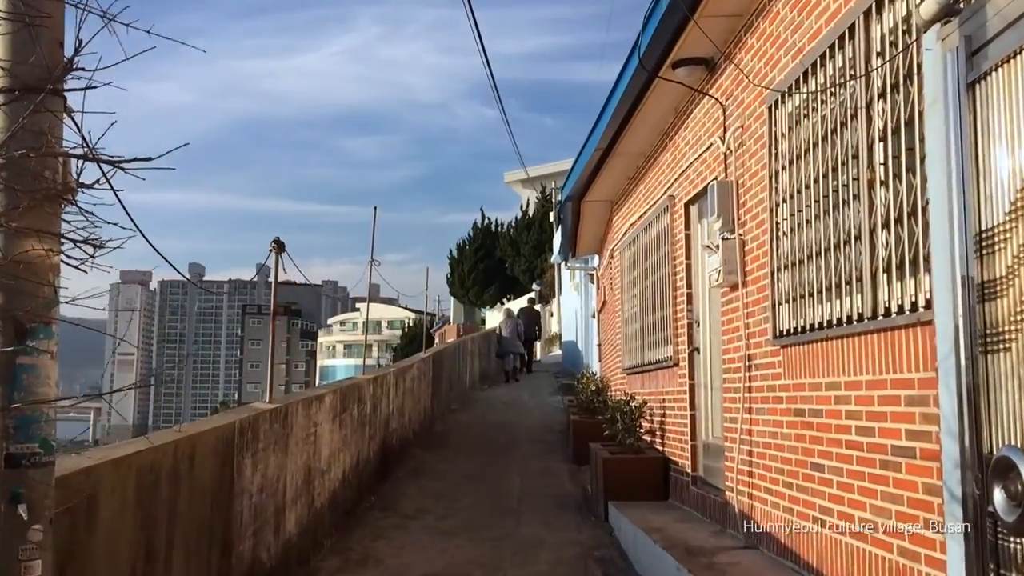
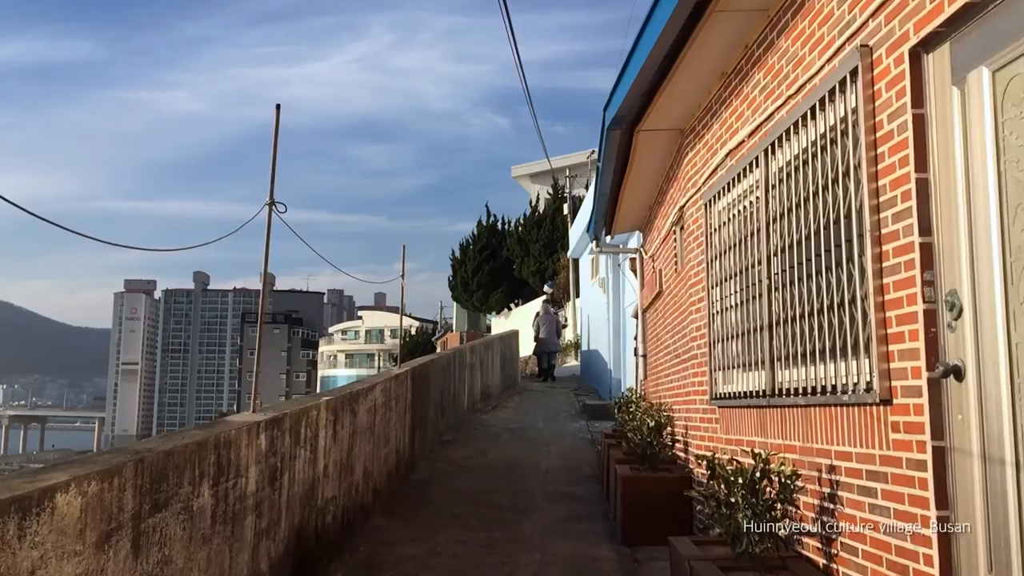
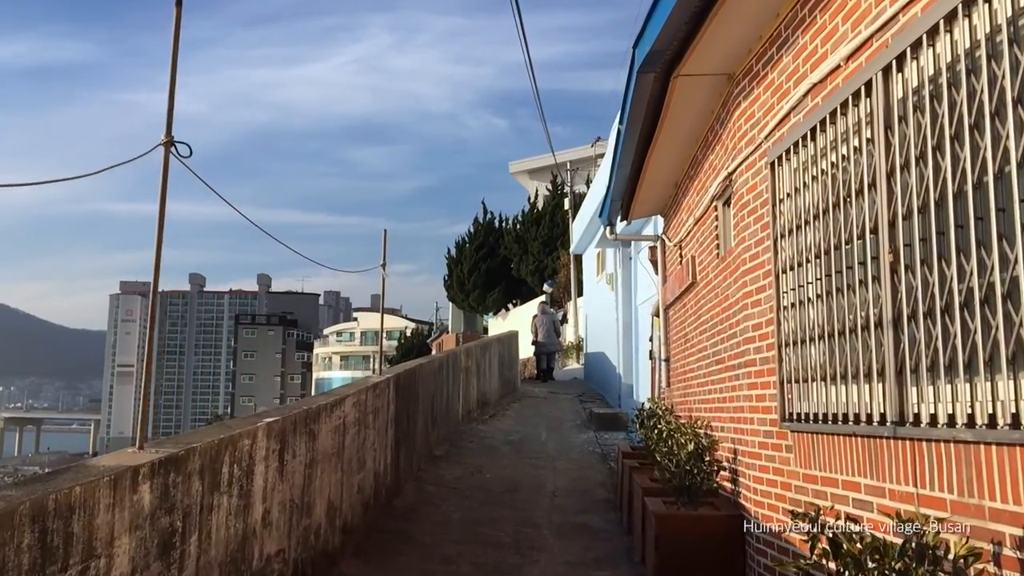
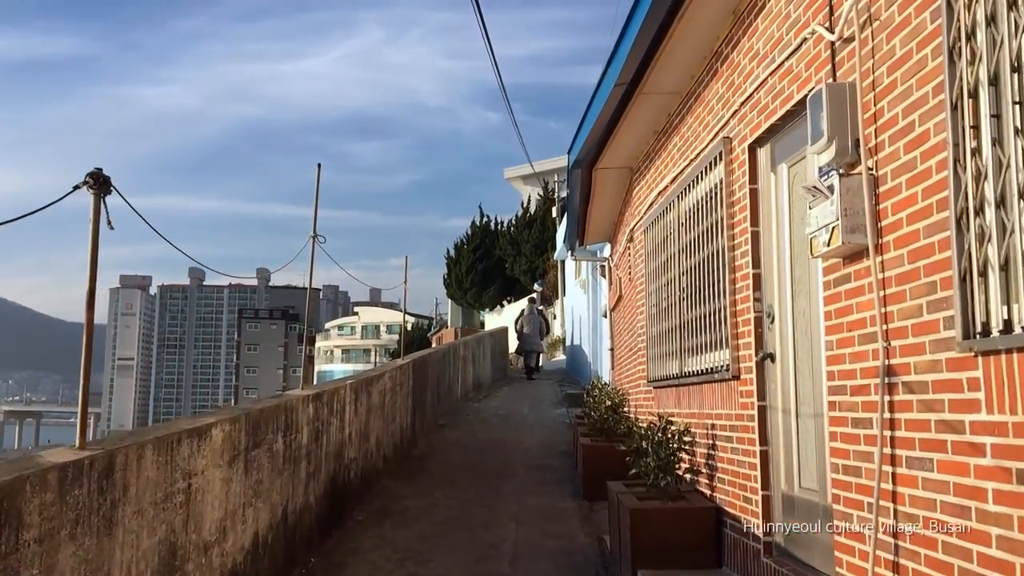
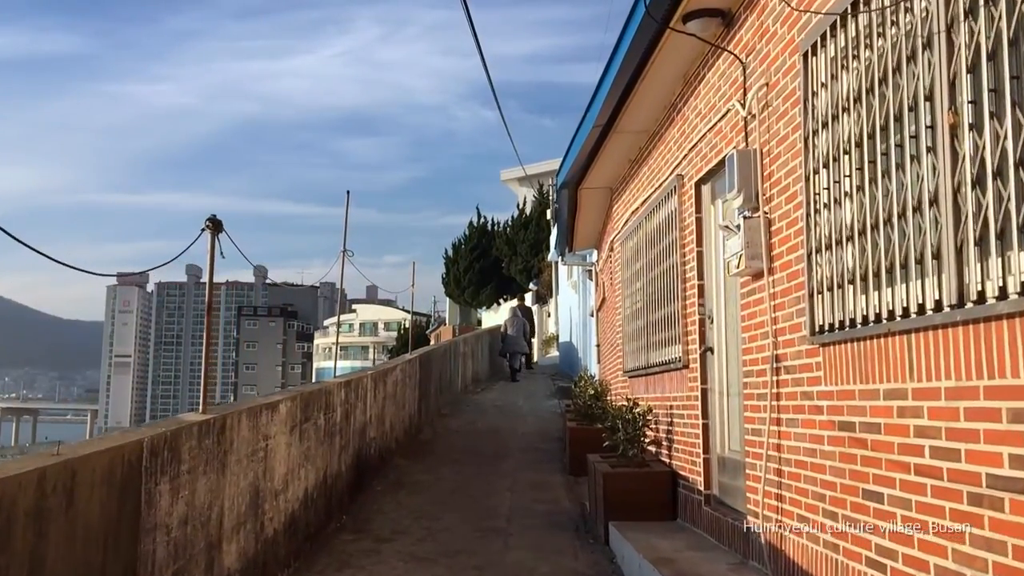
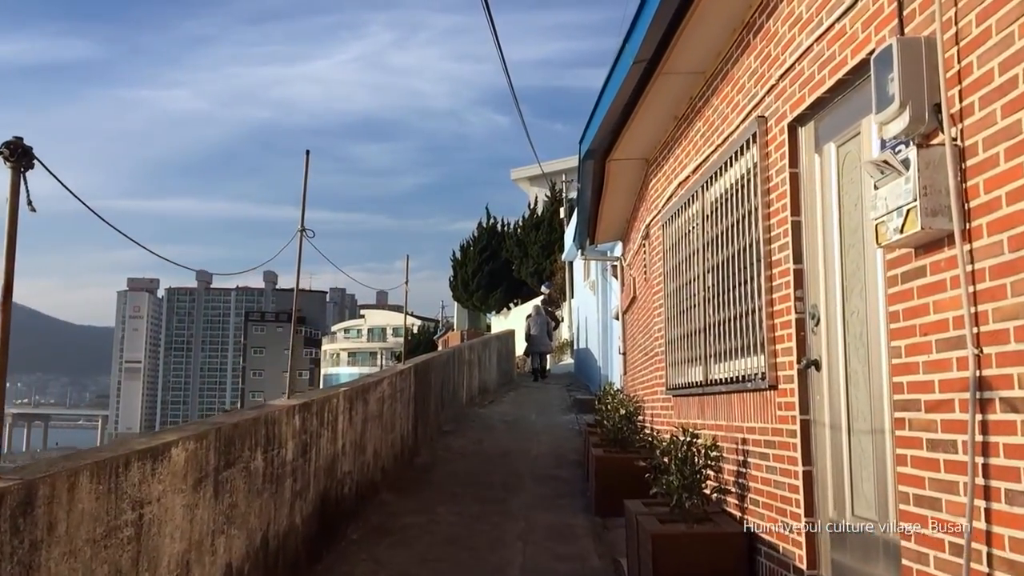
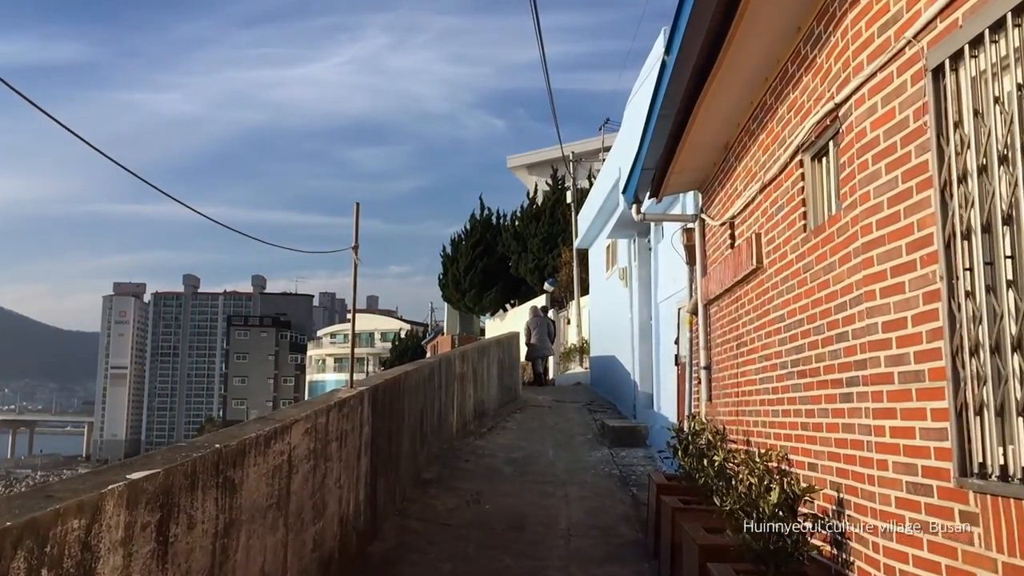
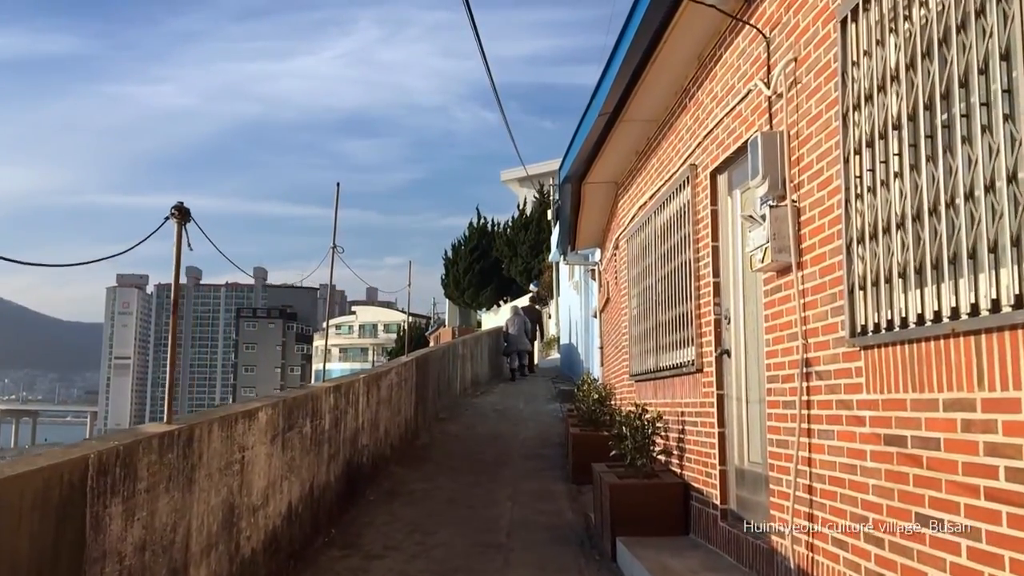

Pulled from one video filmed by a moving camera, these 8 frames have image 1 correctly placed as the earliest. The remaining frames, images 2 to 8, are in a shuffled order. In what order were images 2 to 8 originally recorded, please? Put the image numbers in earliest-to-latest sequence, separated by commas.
5, 8, 4, 6, 2, 3, 7
